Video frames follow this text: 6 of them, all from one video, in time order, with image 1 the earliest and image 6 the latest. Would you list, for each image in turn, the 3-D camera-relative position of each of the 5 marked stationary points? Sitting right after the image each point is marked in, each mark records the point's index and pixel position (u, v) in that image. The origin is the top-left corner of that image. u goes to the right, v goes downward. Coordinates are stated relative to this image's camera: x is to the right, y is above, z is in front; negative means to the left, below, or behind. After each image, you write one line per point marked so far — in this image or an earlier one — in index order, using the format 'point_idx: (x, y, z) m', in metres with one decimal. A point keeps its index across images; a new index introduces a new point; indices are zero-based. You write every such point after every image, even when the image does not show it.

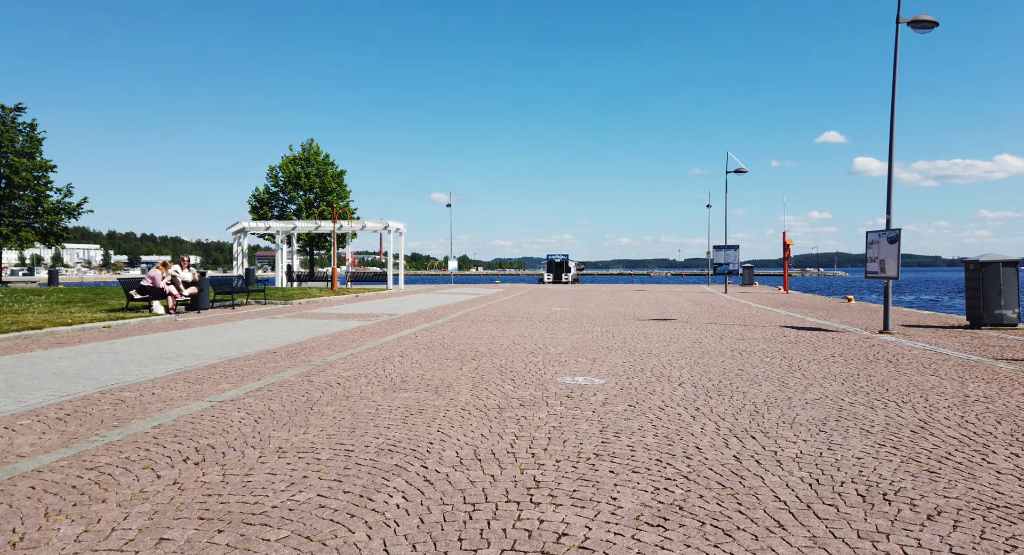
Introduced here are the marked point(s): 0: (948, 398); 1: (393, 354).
0: (+5.0, -1.4, +7.3) m
1: (-1.9, -1.2, +10.1) m
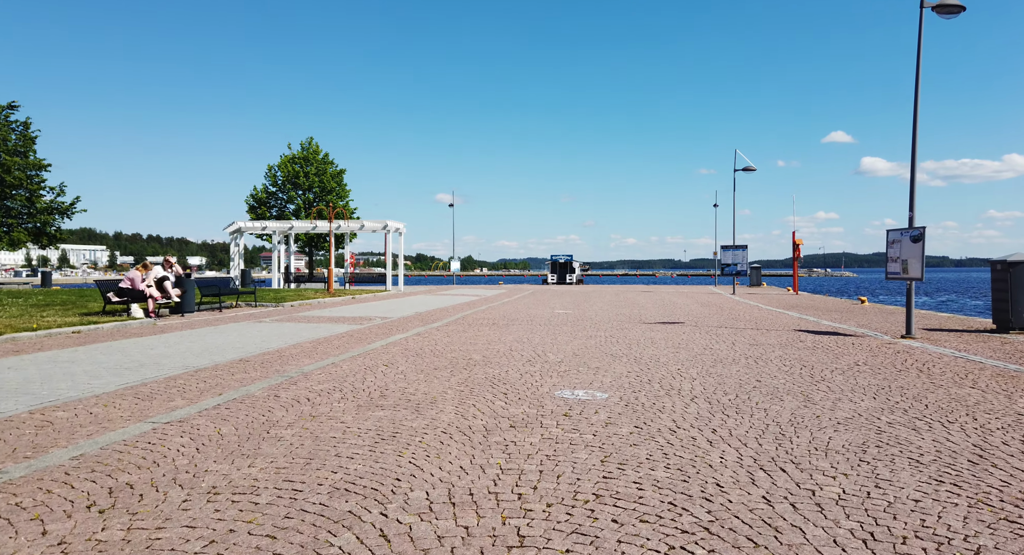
0: (+4.9, -1.4, +6.5) m
1: (-1.9, -1.2, +9.3) m
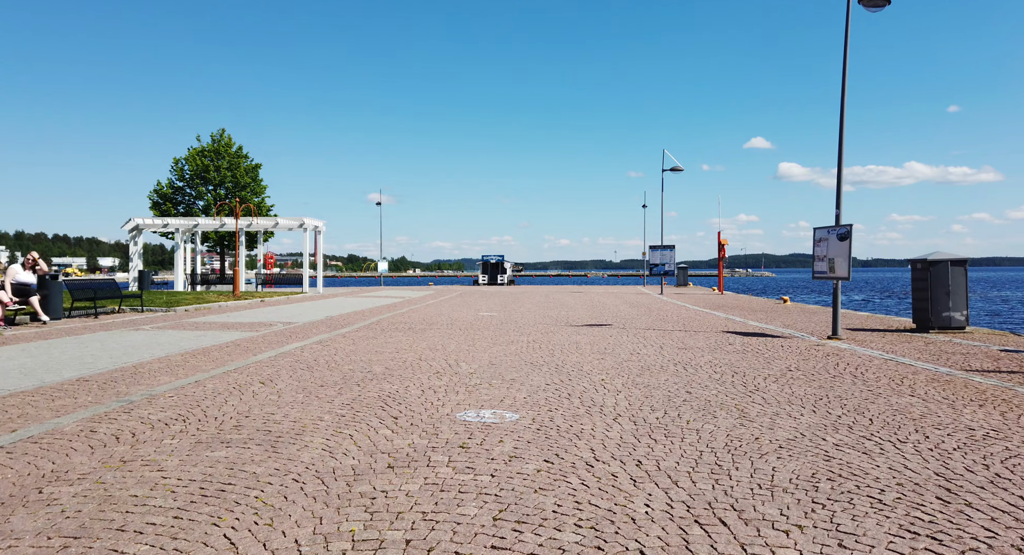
0: (+3.9, -1.4, +5.8) m
1: (-3.2, -1.3, +7.9) m
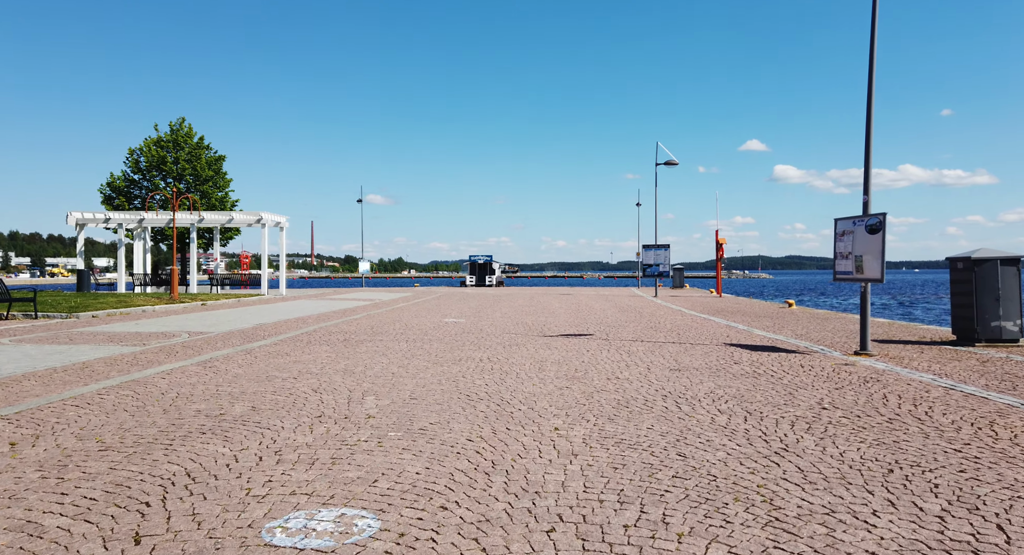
0: (+3.1, -1.4, +3.0) m
1: (-4.0, -1.3, +5.1) m
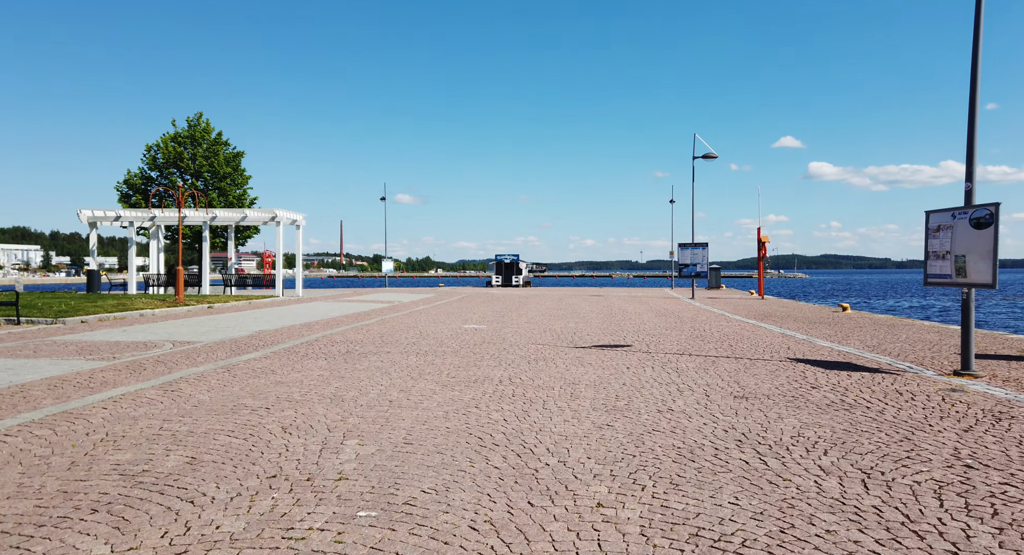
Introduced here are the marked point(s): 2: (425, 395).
0: (+3.1, -1.5, +1.1) m
1: (-3.8, -1.3, +3.5) m
2: (-1.0, -1.4, +7.6) m
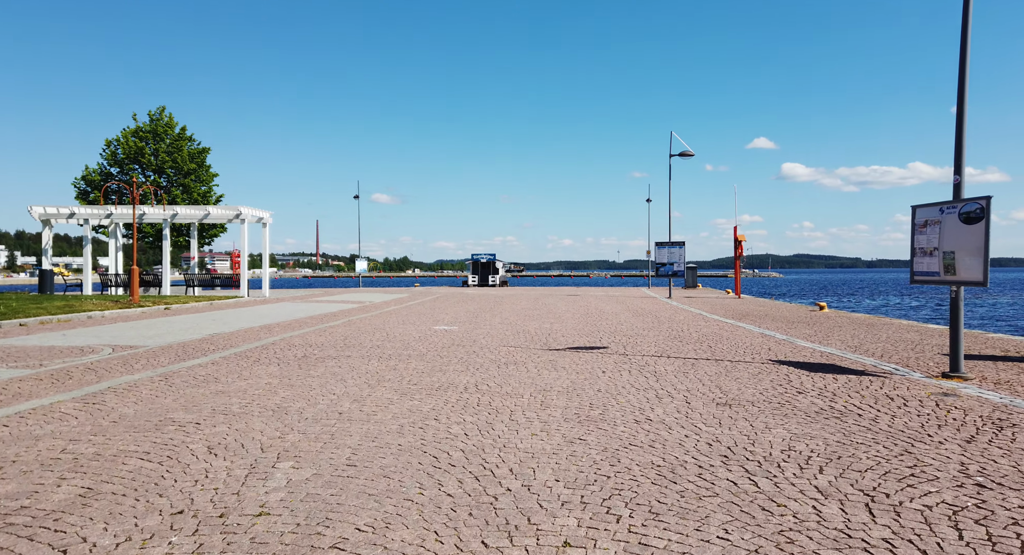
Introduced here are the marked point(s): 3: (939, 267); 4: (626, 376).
0: (+3.0, -1.5, +0.6) m
1: (-4.1, -1.3, +2.7) m
2: (-1.4, -1.4, +6.9) m
3: (+6.2, +0.2, +9.4) m
4: (+1.6, -1.4, +9.0) m
